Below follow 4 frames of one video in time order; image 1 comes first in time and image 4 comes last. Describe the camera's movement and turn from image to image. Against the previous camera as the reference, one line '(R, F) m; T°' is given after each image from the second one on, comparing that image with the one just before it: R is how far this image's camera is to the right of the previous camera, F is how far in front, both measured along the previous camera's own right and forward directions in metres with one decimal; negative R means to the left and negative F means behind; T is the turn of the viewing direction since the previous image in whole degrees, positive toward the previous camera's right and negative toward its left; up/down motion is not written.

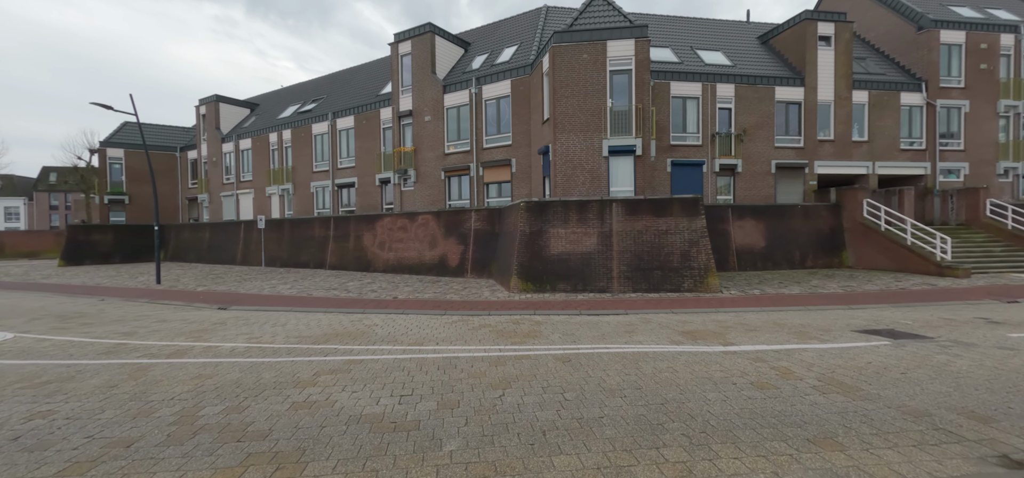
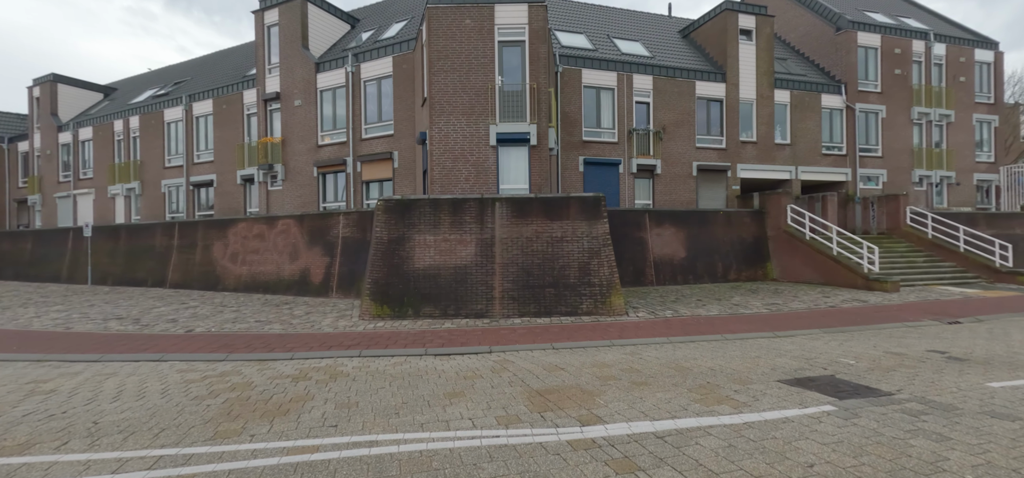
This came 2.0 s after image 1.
(+2.2, +2.8) m; +7°
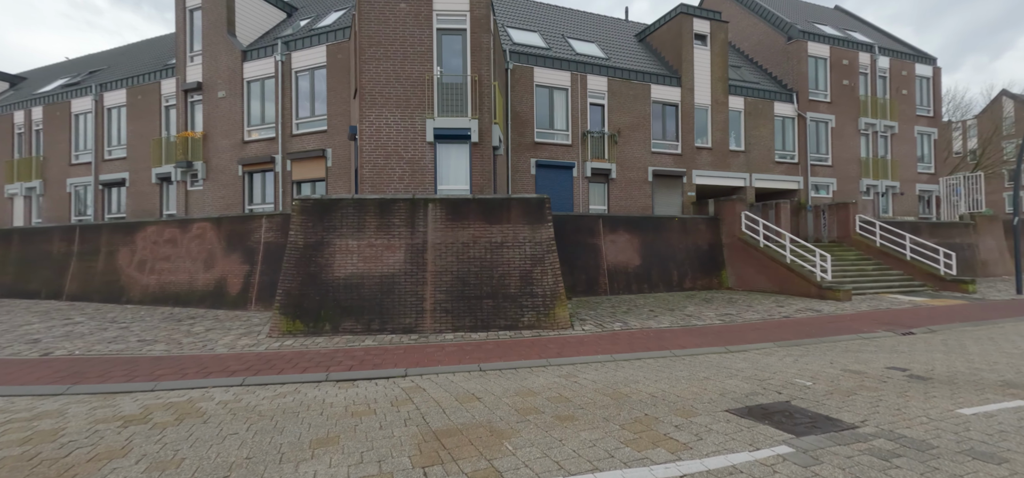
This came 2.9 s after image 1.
(+0.7, +1.0) m; +4°
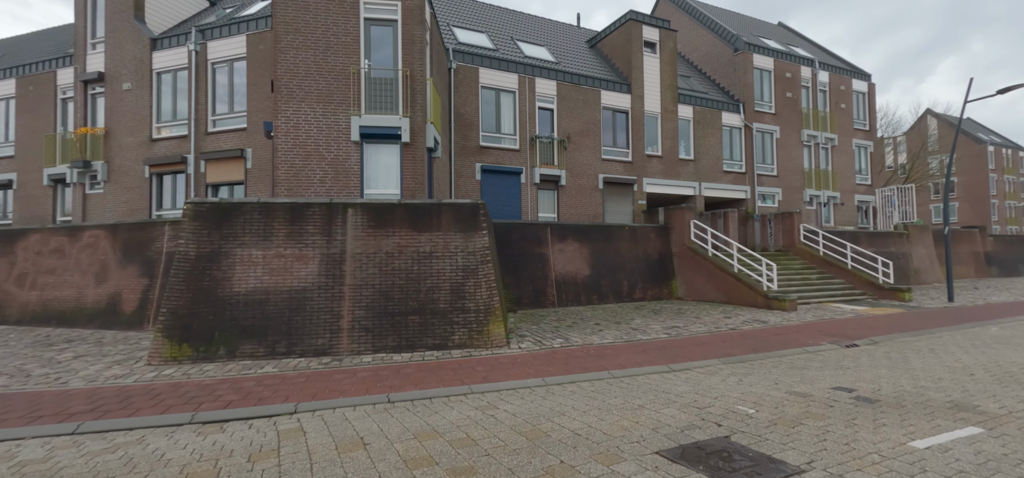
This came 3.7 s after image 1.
(+0.7, +0.8) m; +5°
